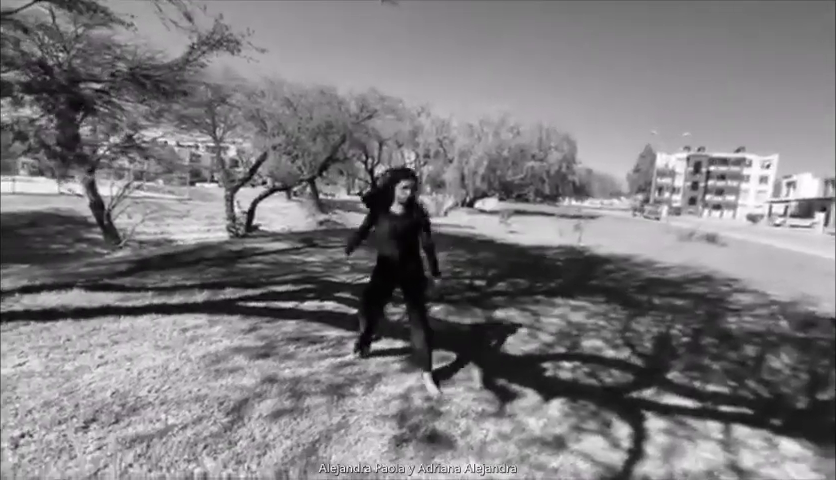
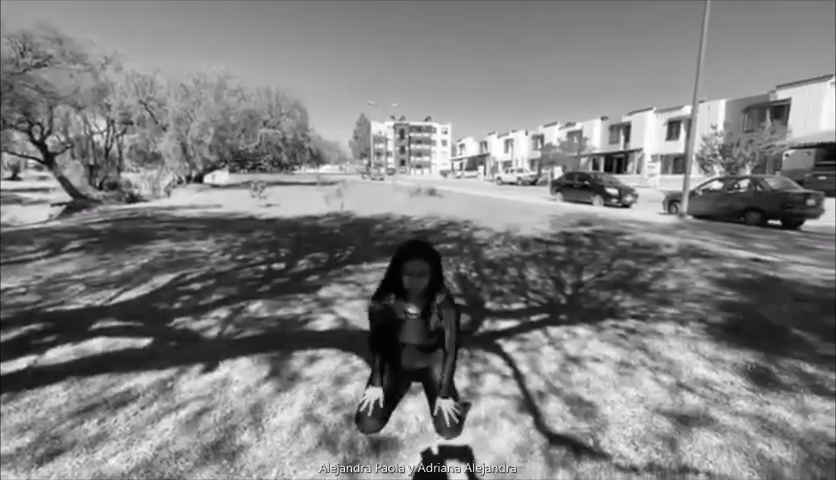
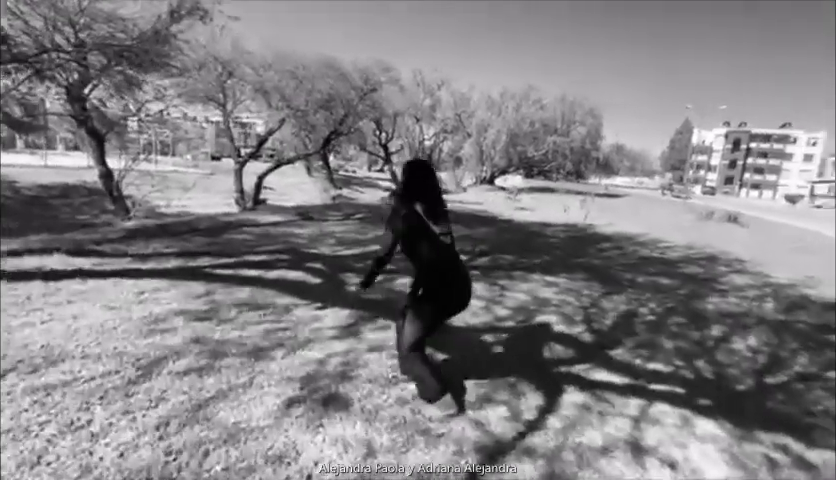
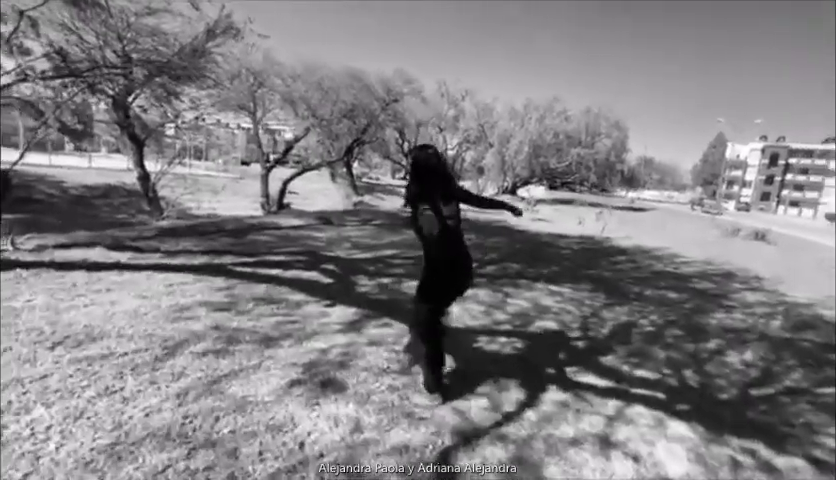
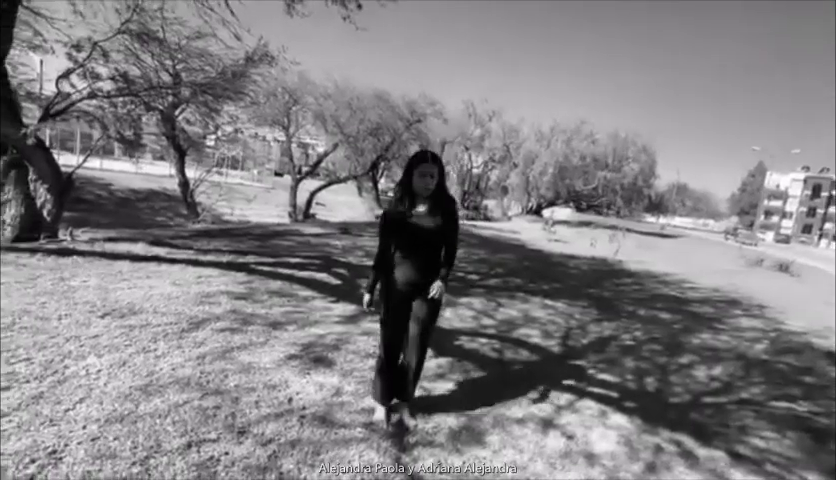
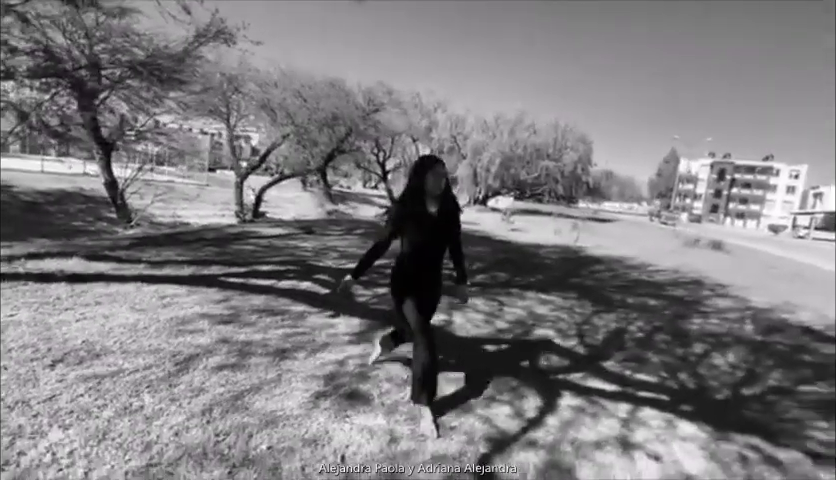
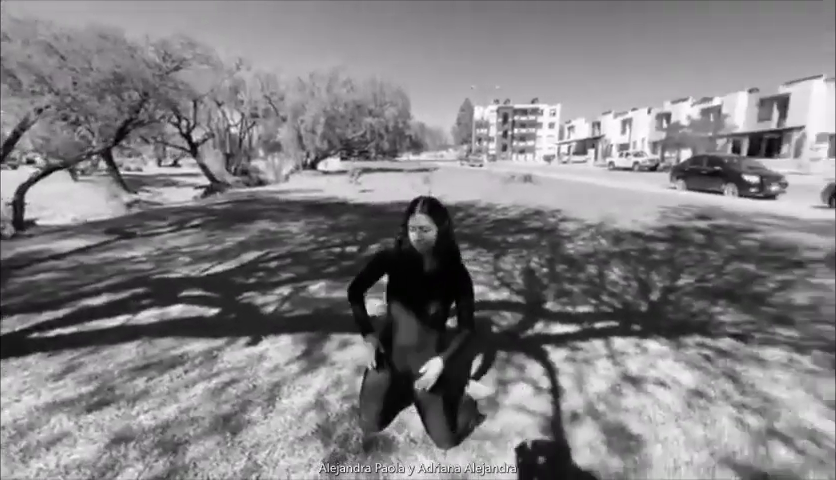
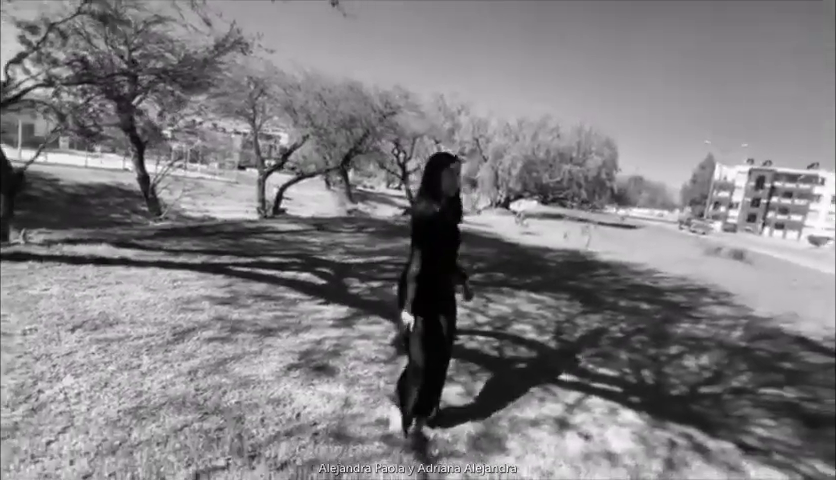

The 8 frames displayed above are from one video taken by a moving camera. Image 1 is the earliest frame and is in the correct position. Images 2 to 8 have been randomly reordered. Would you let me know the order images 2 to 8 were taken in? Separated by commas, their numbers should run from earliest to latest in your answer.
6, 8, 5, 4, 3, 7, 2
